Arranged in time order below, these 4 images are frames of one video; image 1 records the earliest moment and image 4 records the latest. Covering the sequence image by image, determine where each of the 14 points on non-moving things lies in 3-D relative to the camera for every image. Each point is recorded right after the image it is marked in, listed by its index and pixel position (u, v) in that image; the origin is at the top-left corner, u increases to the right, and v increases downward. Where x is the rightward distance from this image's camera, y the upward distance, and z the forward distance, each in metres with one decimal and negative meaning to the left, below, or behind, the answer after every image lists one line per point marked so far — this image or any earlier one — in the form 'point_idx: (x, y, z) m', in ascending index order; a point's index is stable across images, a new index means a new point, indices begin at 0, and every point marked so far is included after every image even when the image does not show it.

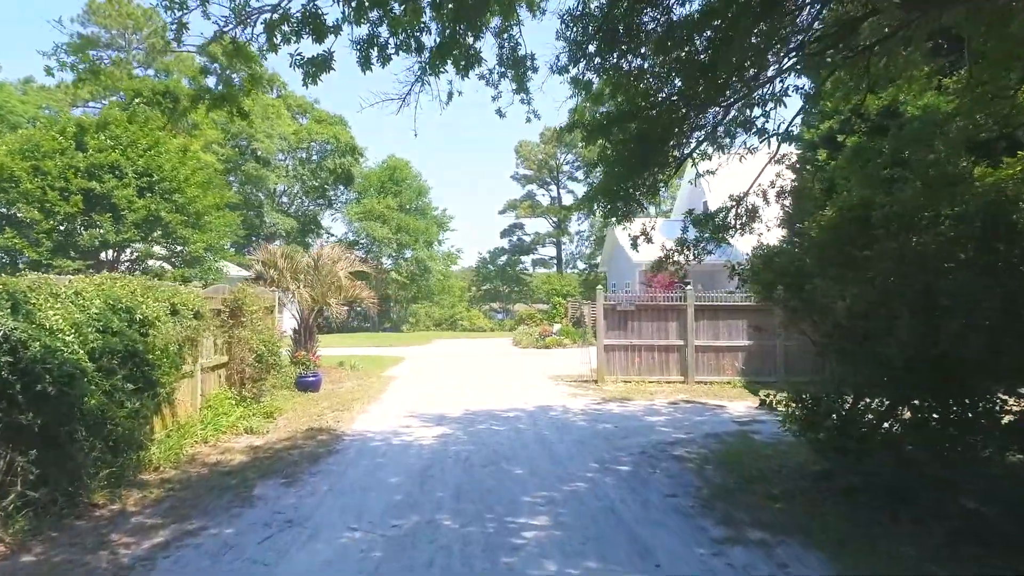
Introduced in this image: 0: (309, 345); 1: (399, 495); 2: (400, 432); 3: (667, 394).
0: (-3.3, -0.9, +15.1) m
1: (-0.7, -1.3, +6.0) m
2: (-1.0, -1.3, +8.7) m
3: (+2.0, -1.4, +12.2) m
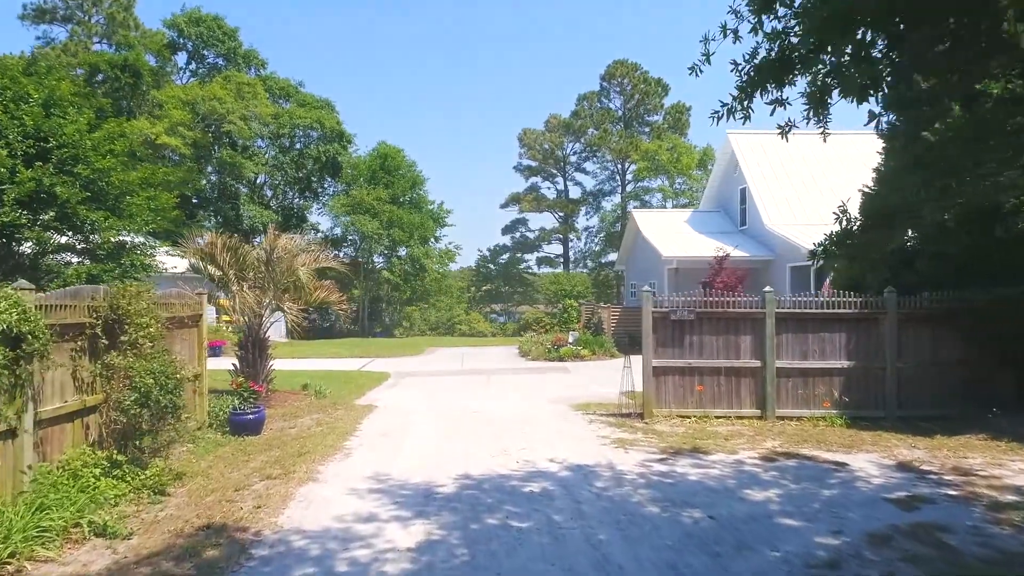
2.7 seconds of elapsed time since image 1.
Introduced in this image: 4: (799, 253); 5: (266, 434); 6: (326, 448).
0: (-3.1, -0.9, +11.6) m
1: (-0.5, -1.3, +2.4) m
2: (-0.9, -1.4, +5.2) m
3: (+2.2, -1.4, +8.7) m
4: (+5.3, +0.7, +17.4) m
5: (-2.4, -1.4, +9.1) m
6: (-1.6, -1.4, +8.2) m
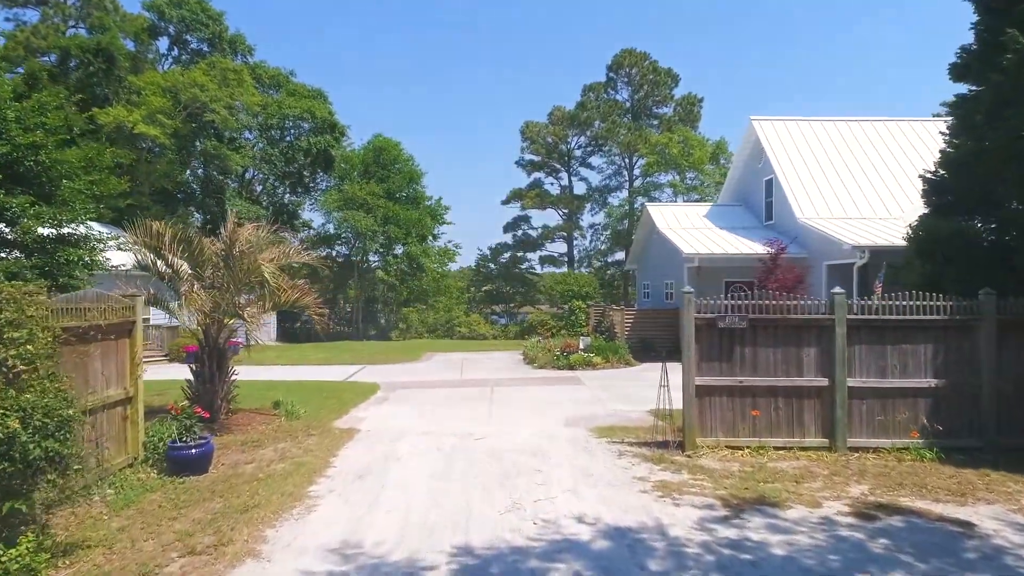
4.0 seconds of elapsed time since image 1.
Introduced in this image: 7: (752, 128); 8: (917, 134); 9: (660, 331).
0: (-3.0, -0.9, +9.7) m
1: (-0.4, -1.3, +0.5) m
2: (-0.8, -1.4, +3.3) m
3: (+2.3, -1.4, +6.8) m
4: (+5.4, +0.6, +15.5) m
5: (-2.3, -1.4, +7.3) m
6: (-1.5, -1.4, +6.3) m
7: (+5.1, +3.4, +19.8) m
8: (+8.3, +3.1, +19.3) m
9: (+3.0, -0.9, +19.2) m
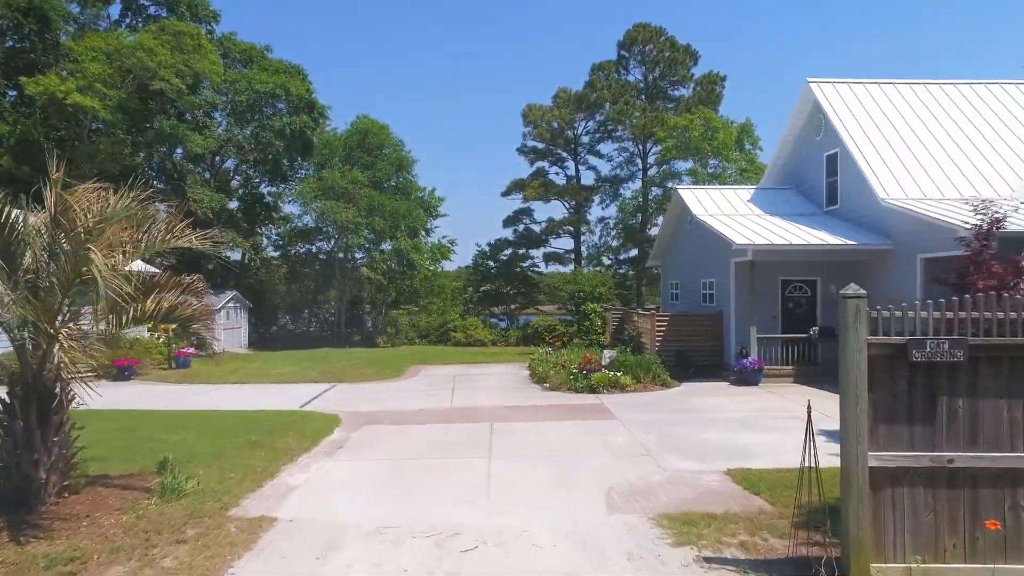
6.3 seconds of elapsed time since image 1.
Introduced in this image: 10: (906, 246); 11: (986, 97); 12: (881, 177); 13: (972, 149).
0: (-2.9, -1.0, +5.9) m
1: (-0.3, -1.3, -3.2) m
2: (-0.7, -1.4, -0.4) m
3: (+2.4, -1.4, +3.1) m
4: (+5.5, +0.6, +11.7) m
5: (-2.2, -1.4, +3.5) m
6: (-1.4, -1.4, +2.6) m
7: (+5.1, +3.4, +16.1) m
8: (+8.4, +3.1, +15.6) m
9: (+3.0, -0.9, +15.5) m
10: (+5.4, +0.6, +13.0) m
11: (+8.1, +3.3, +15.8) m
12: (+5.4, +1.6, +13.5) m
13: (+7.0, +2.1, +14.2) m
